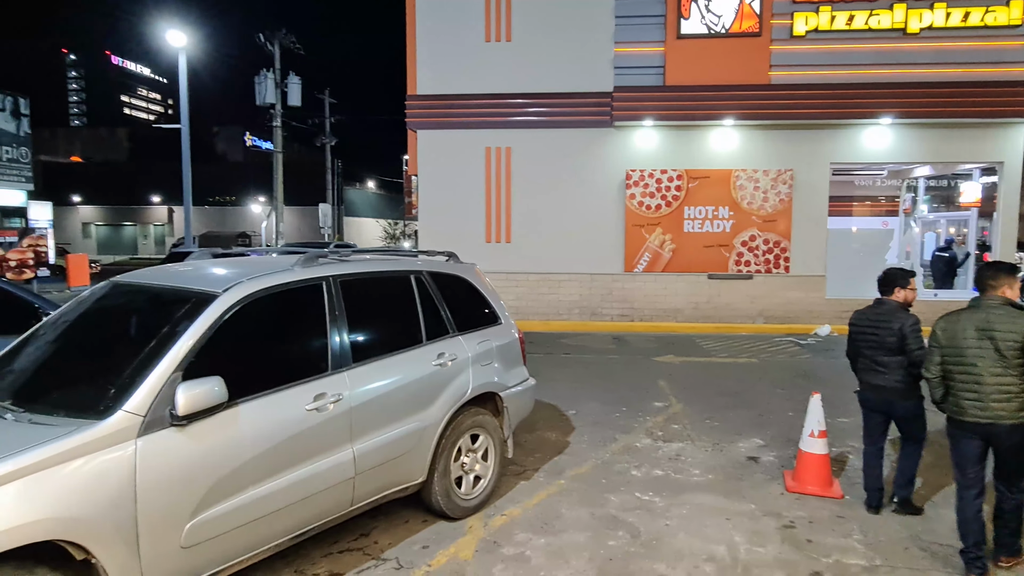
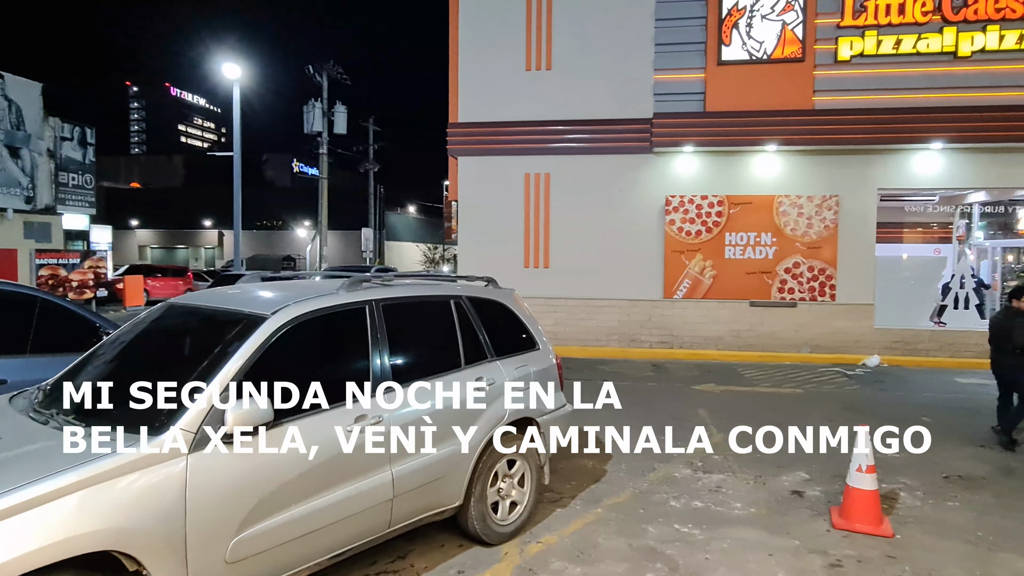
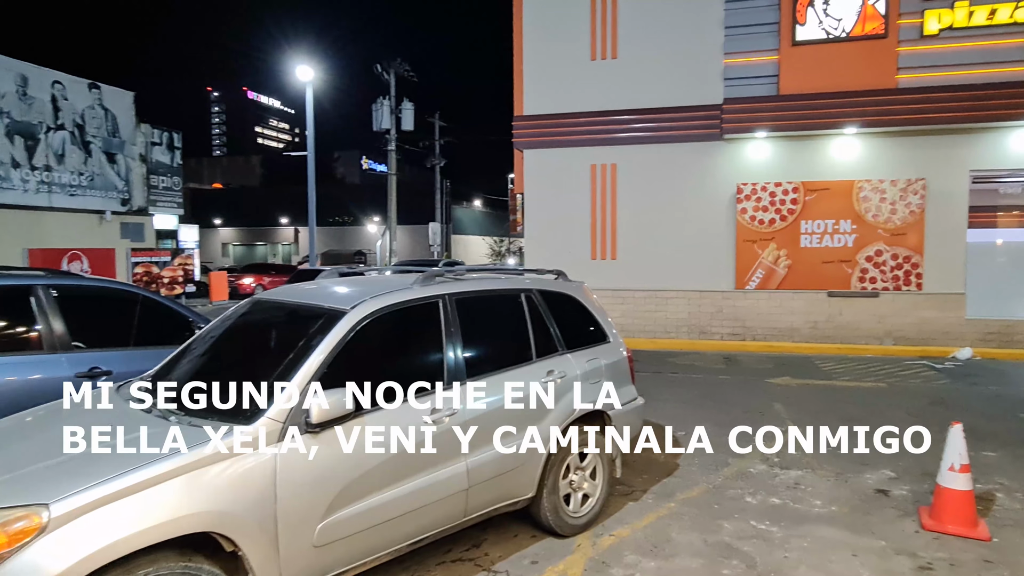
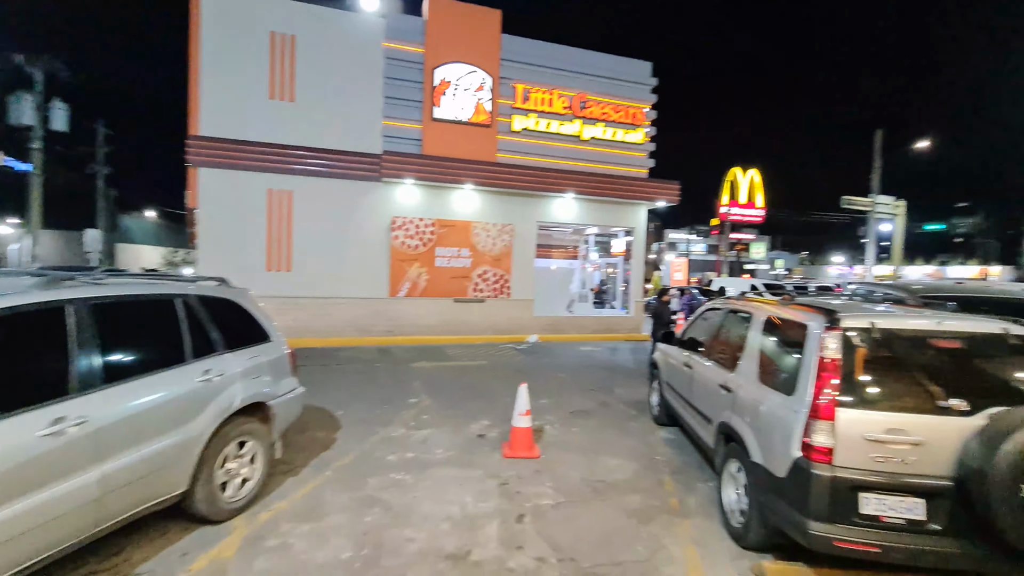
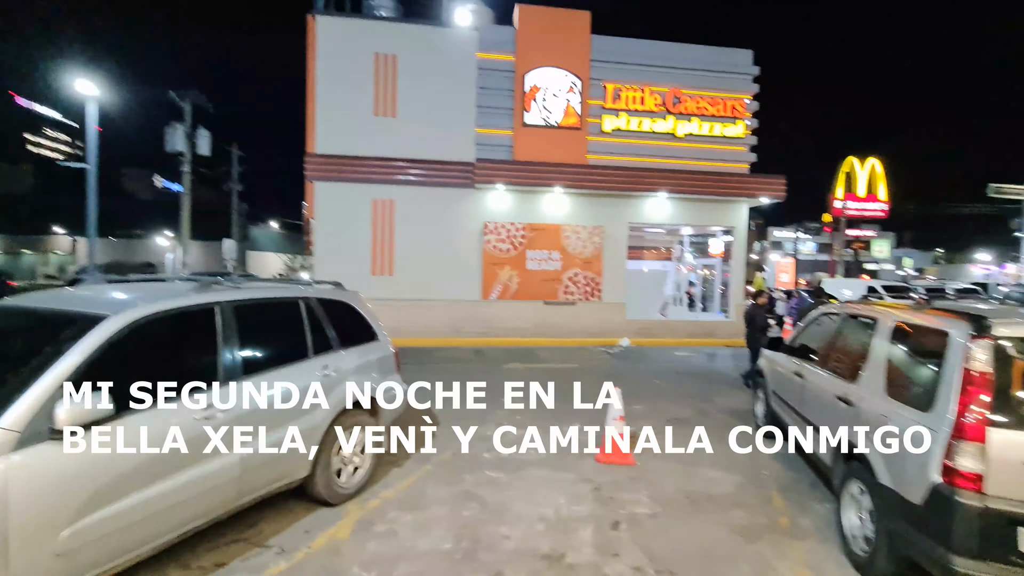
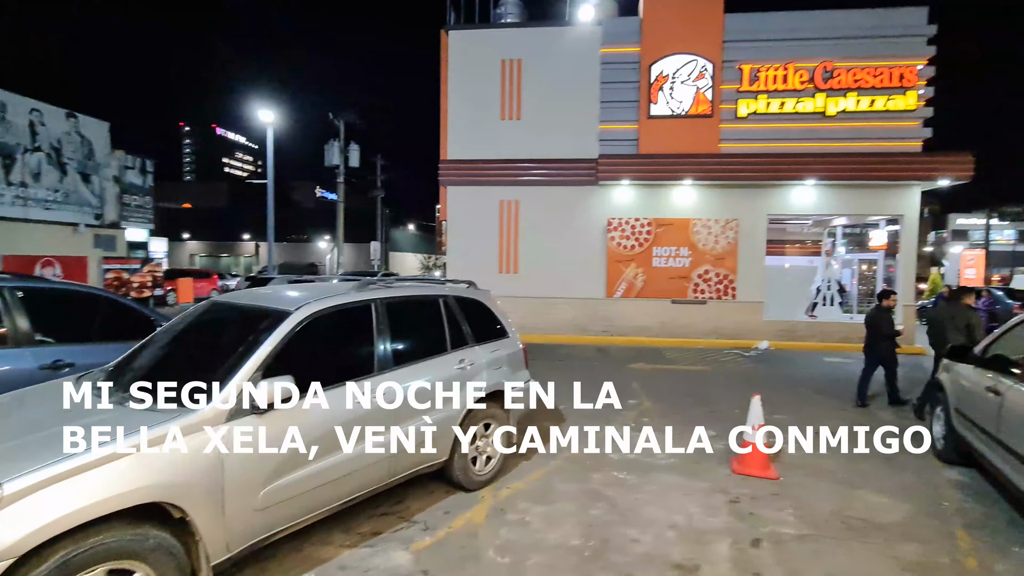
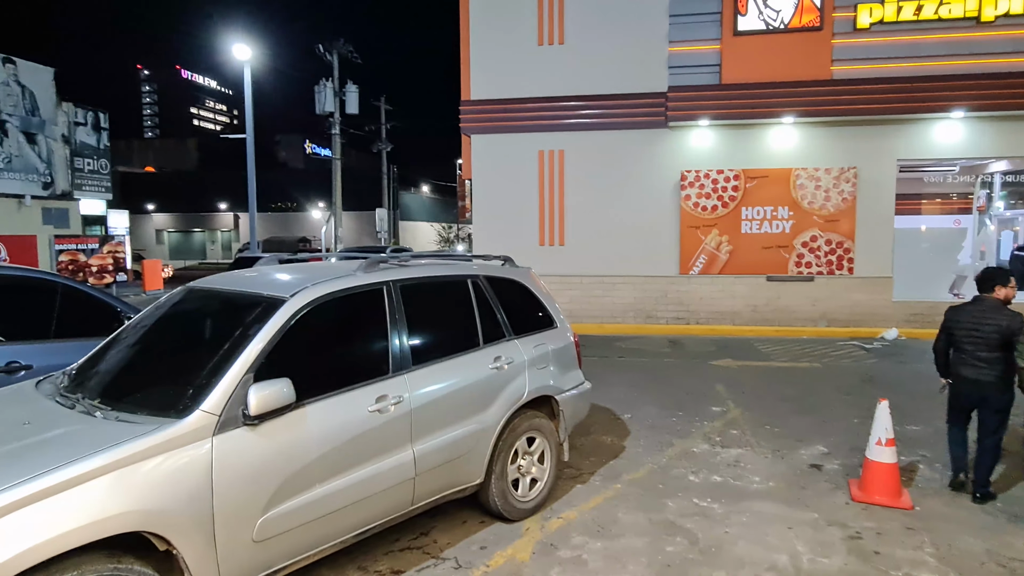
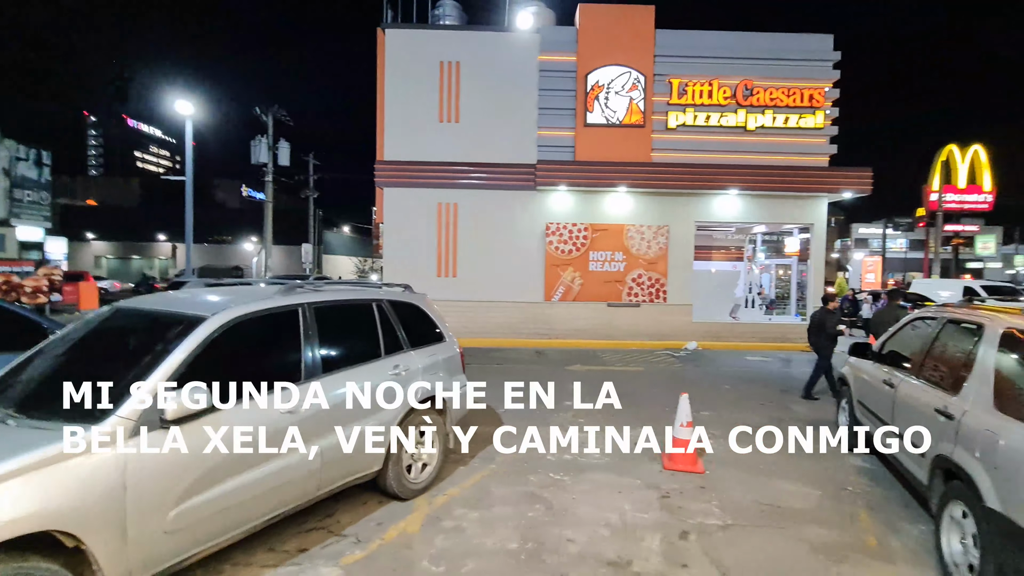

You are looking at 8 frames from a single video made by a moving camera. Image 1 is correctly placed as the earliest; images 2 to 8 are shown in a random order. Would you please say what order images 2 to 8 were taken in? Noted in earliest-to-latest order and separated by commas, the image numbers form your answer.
7, 3, 2, 6, 8, 5, 4
